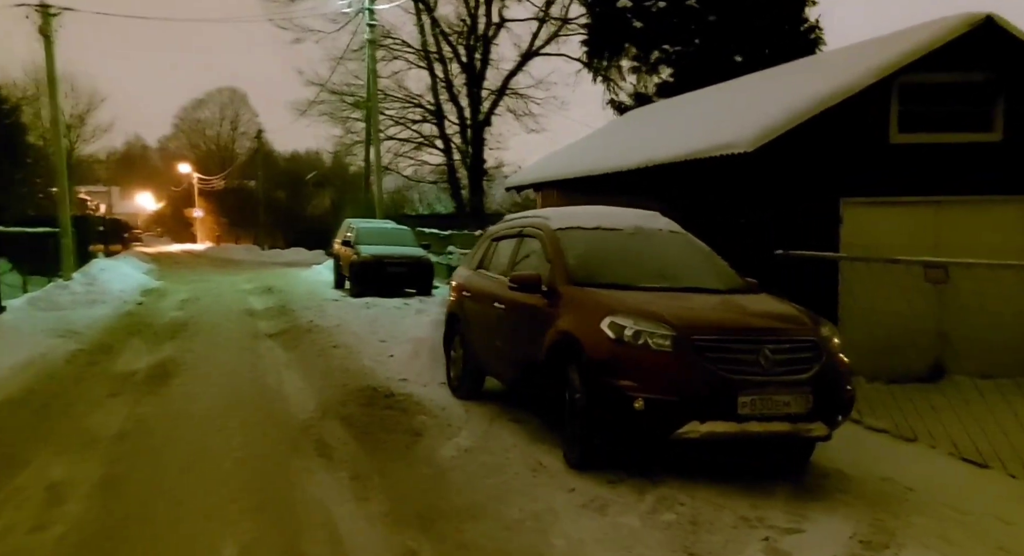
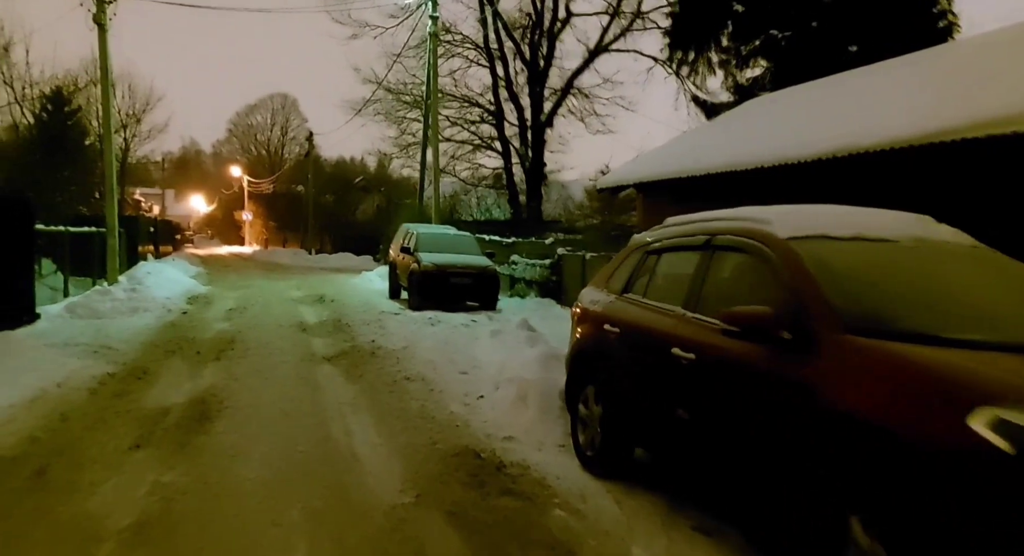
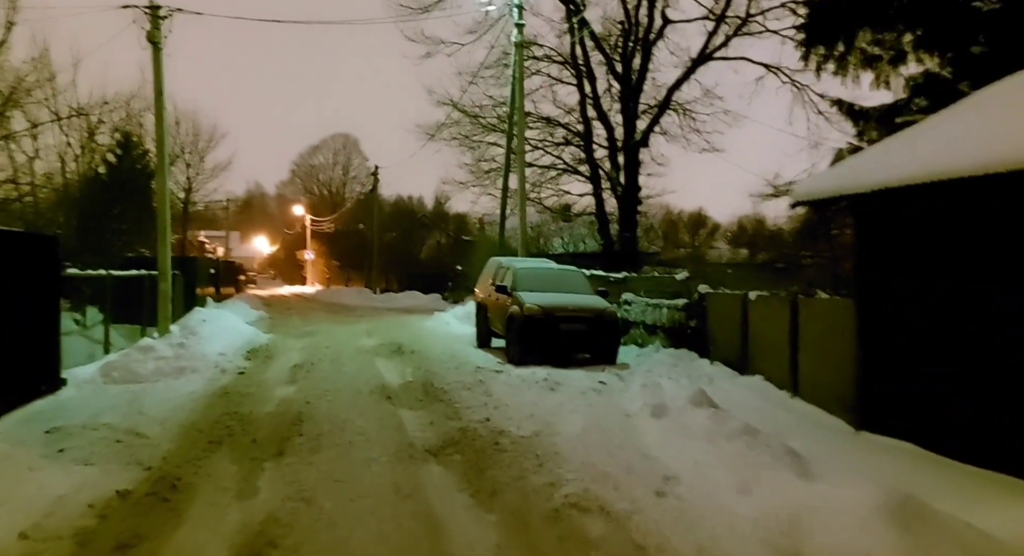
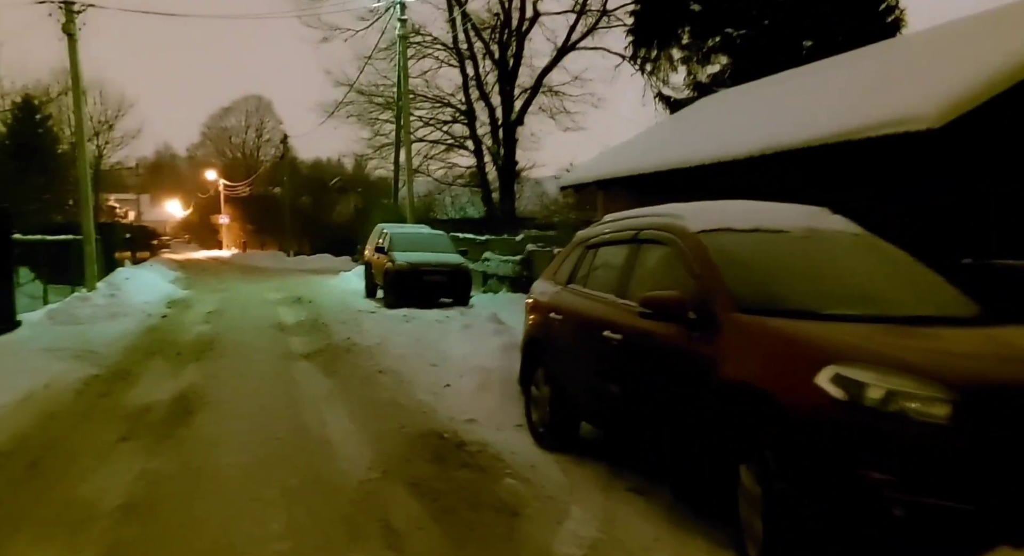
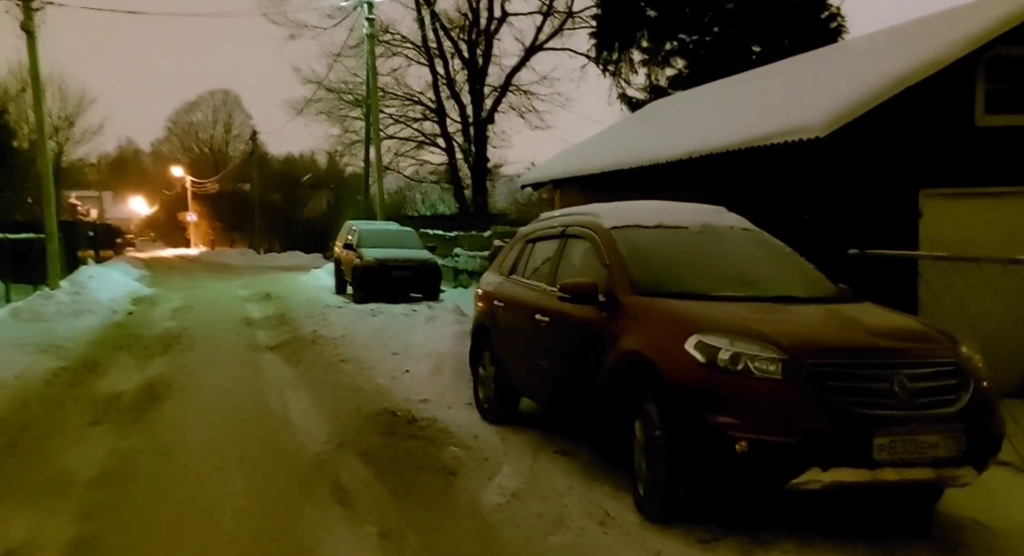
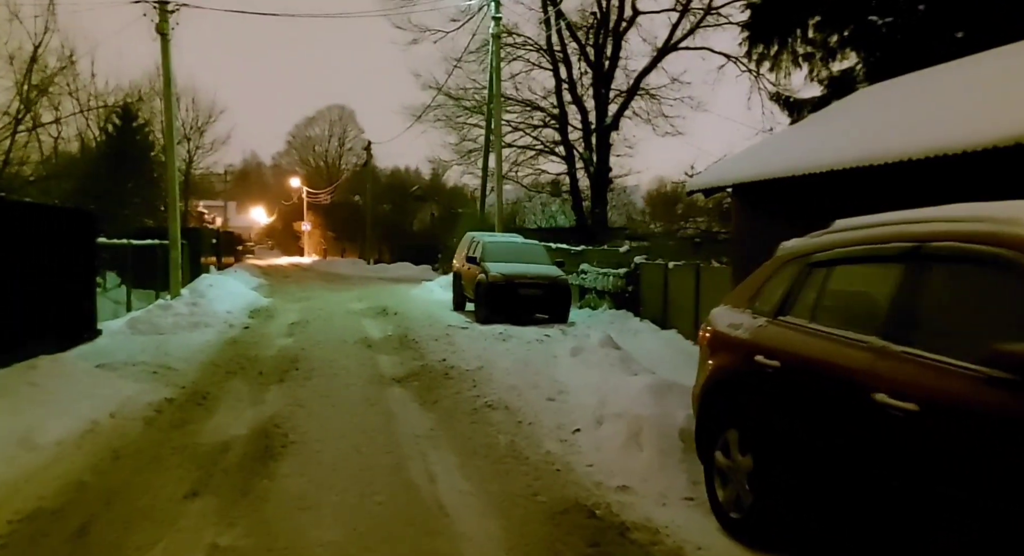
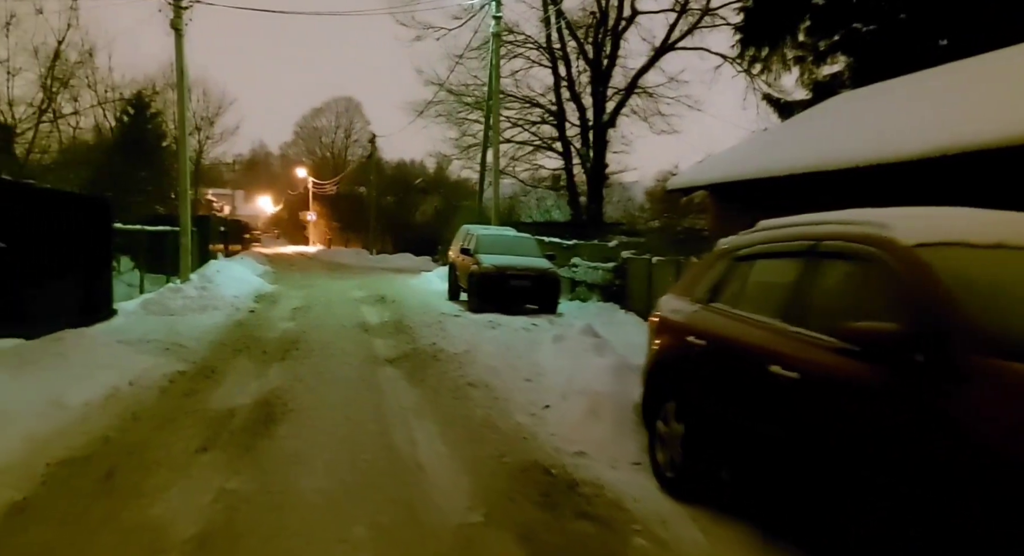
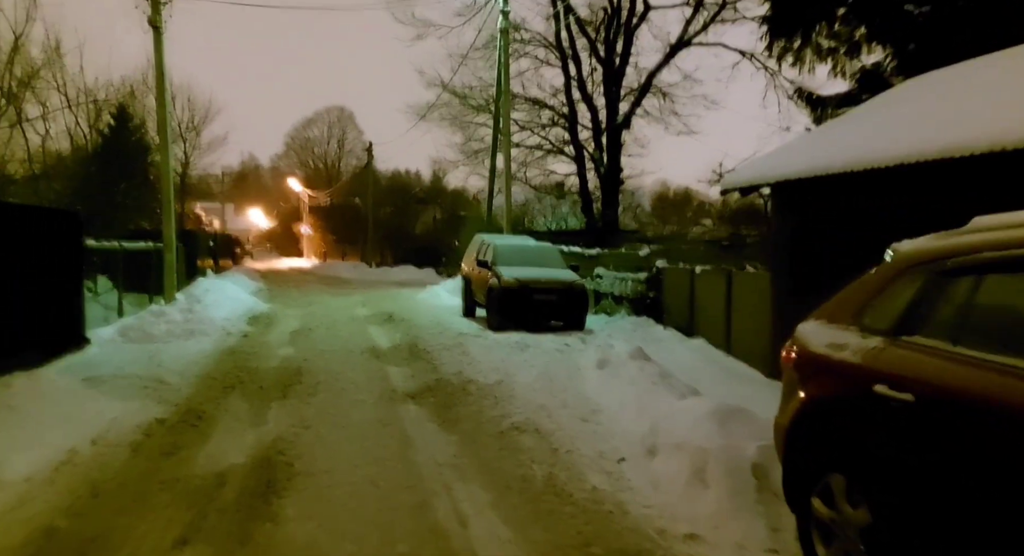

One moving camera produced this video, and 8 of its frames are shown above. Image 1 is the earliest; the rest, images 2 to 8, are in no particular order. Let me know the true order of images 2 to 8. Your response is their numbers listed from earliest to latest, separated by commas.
5, 4, 2, 7, 6, 8, 3
